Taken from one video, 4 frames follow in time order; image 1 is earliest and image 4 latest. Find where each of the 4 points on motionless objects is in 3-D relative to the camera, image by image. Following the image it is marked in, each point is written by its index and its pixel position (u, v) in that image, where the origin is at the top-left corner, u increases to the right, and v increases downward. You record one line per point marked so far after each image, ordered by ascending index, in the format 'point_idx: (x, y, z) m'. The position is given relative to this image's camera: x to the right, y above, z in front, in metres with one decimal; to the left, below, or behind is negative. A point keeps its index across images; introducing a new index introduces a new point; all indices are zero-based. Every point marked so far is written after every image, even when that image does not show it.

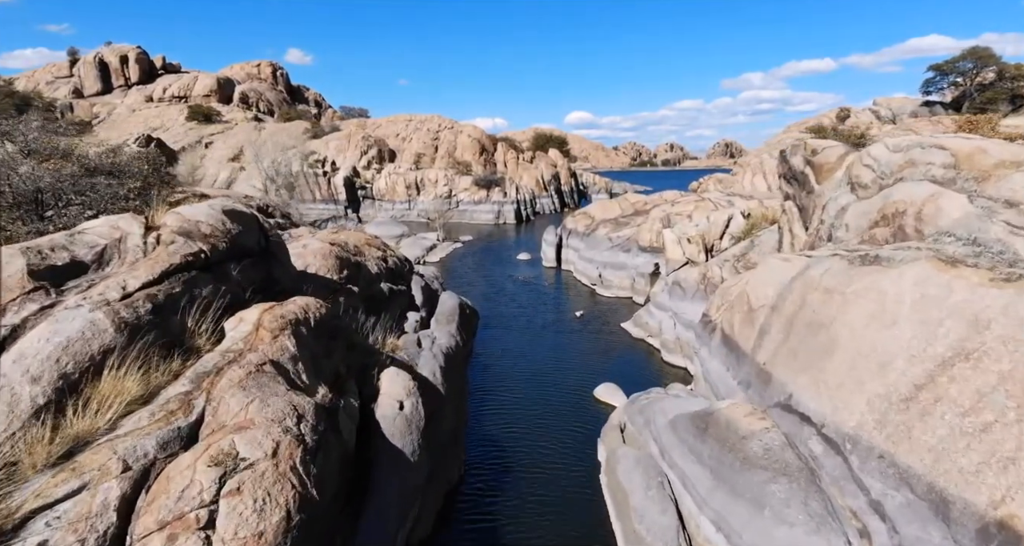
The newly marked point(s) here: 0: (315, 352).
0: (-3.2, -1.3, +10.1) m
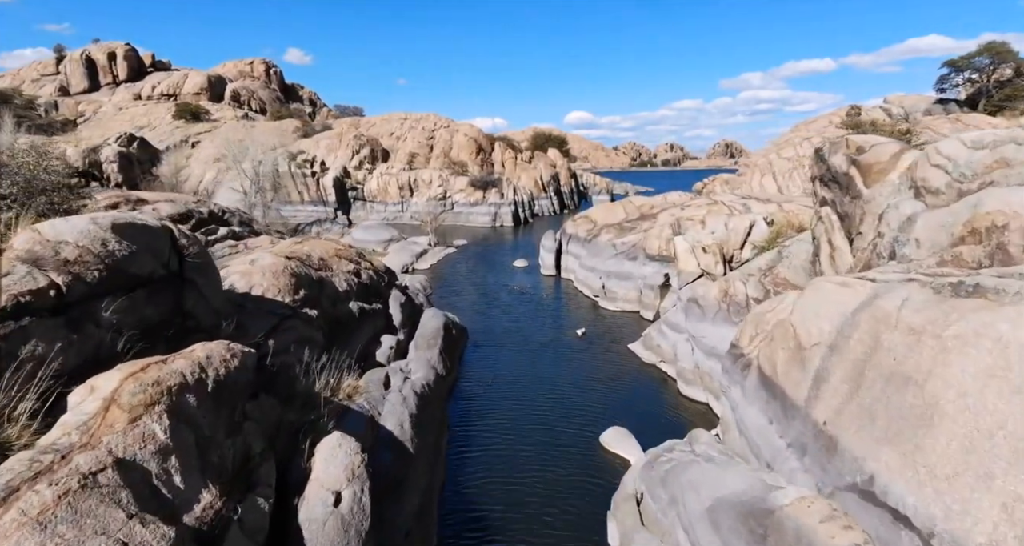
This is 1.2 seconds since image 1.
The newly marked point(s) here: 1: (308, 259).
0: (-3.4, -1.8, +7.1) m
1: (-5.8, +0.4, +17.7) m
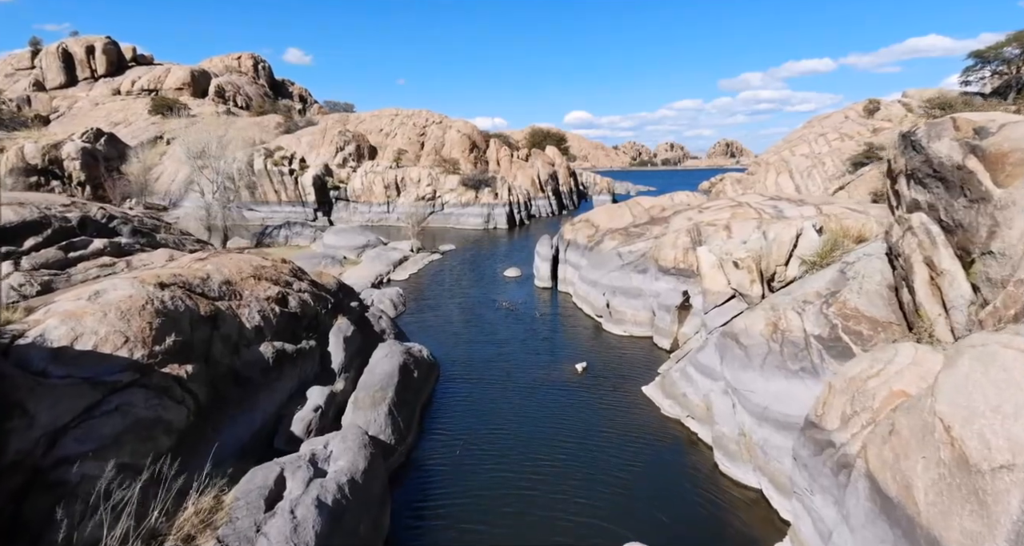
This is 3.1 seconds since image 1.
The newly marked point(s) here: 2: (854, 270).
0: (-4.0, -2.4, +2.2) m
1: (-6.3, -0.2, +12.8) m
2: (+8.3, +0.1, +15.1) m
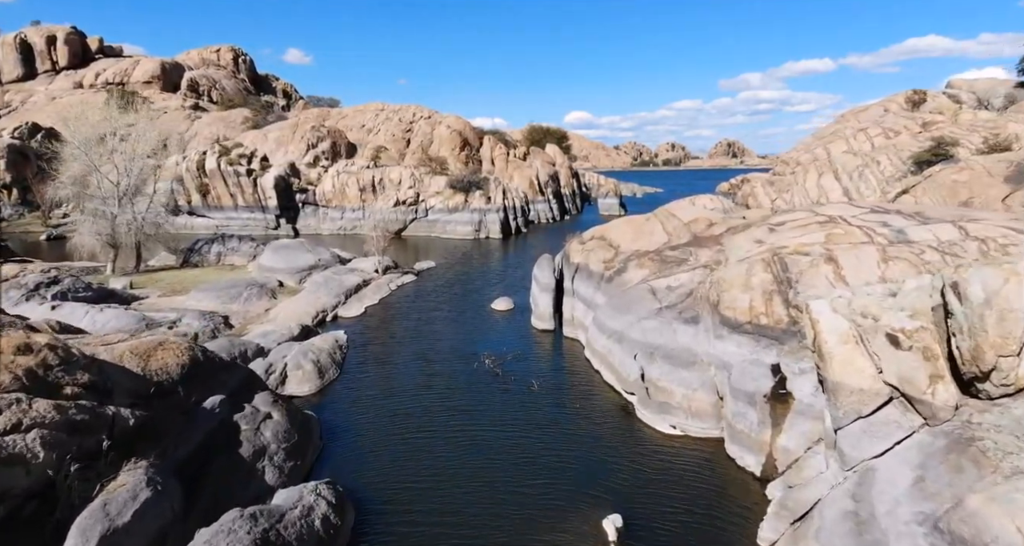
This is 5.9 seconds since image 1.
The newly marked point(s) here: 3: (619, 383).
0: (-4.4, -3.8, -6.5) m
1: (-6.8, -1.6, +4.1) m
2: (+7.9, -1.3, +6.5) m
3: (+3.0, -3.0, +18.0) m
